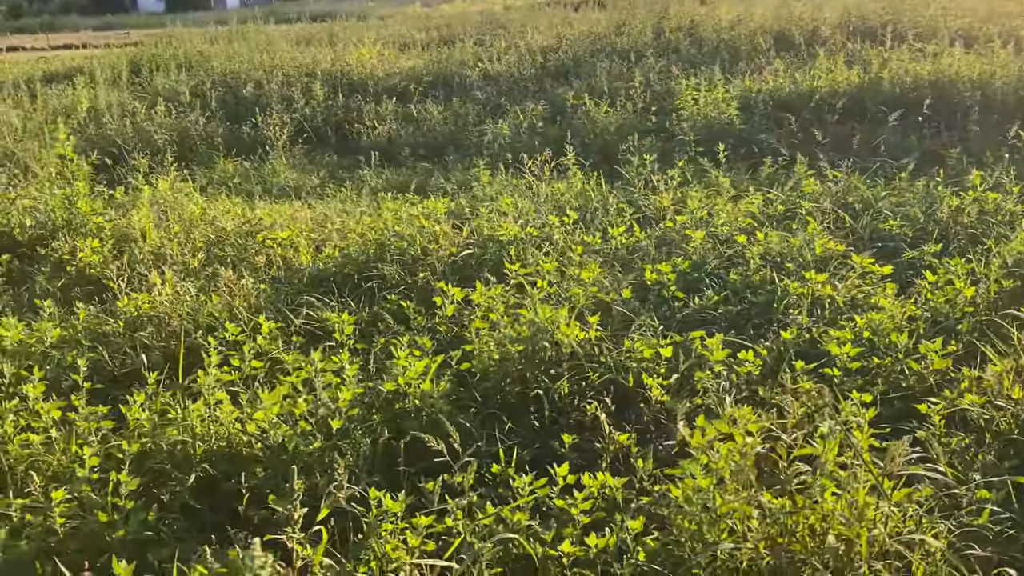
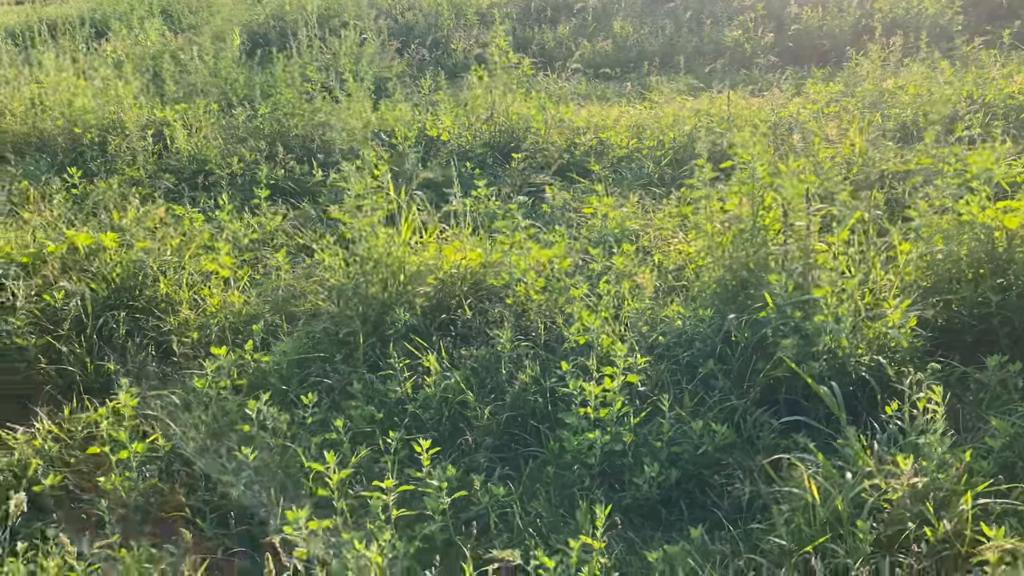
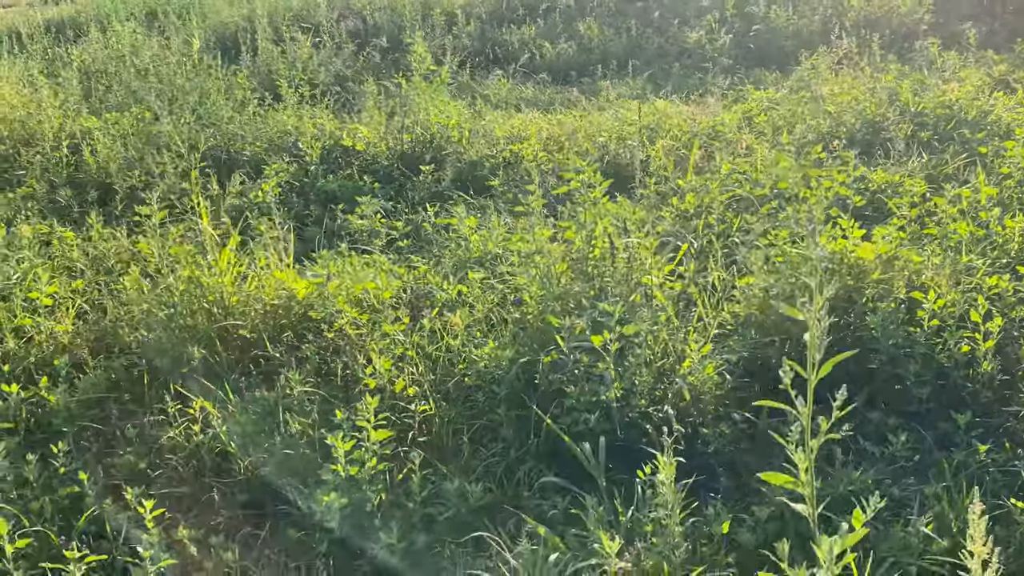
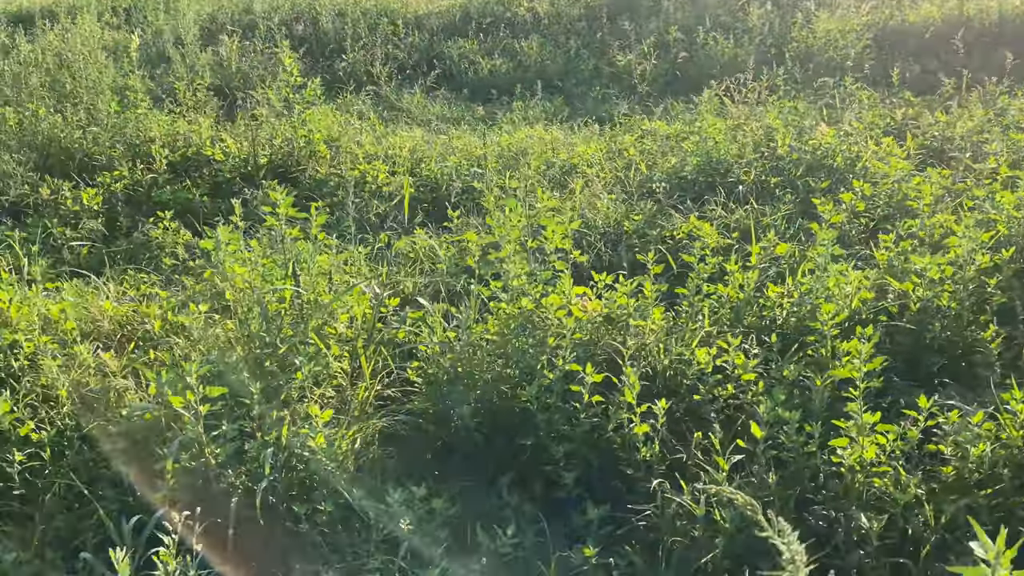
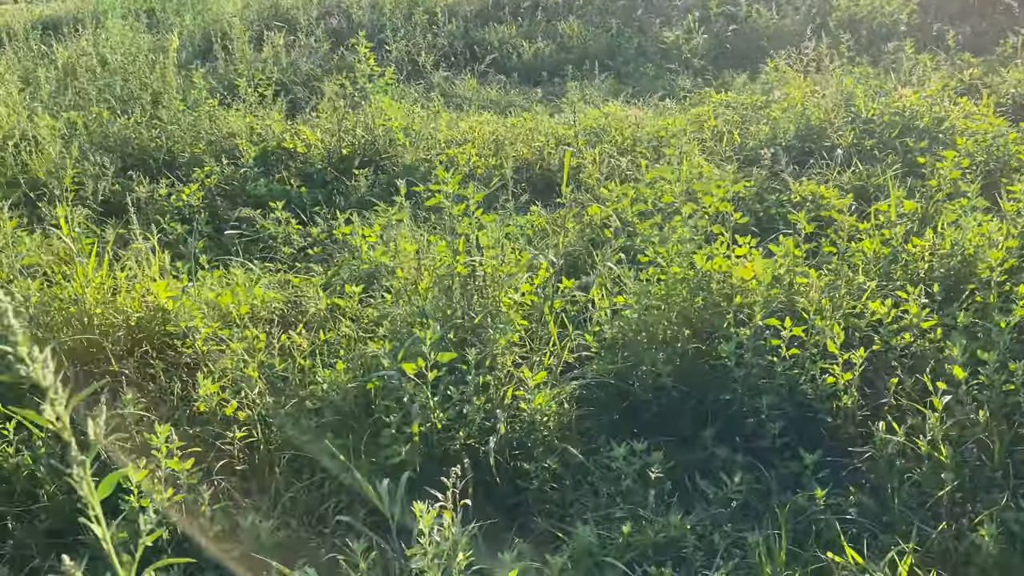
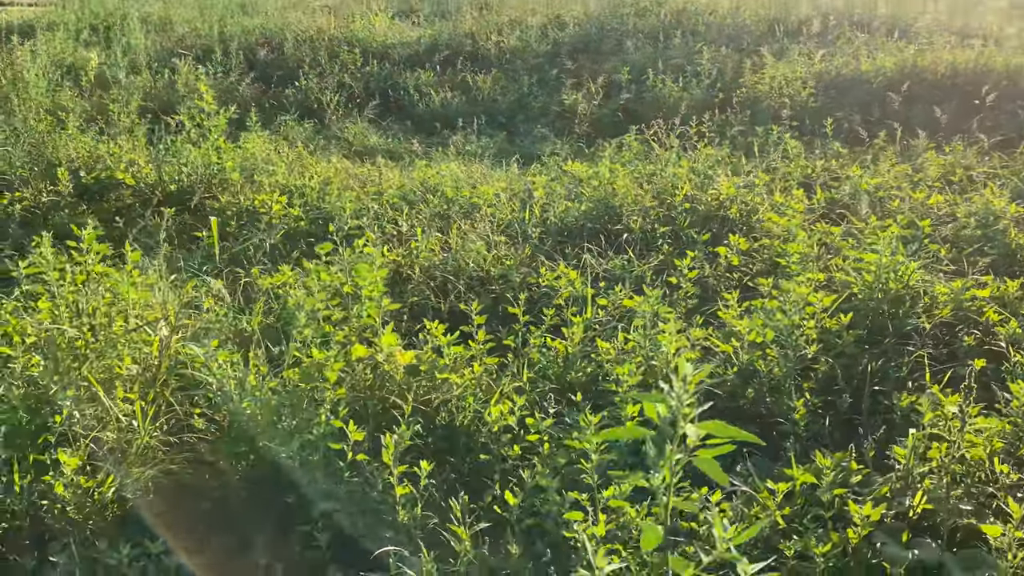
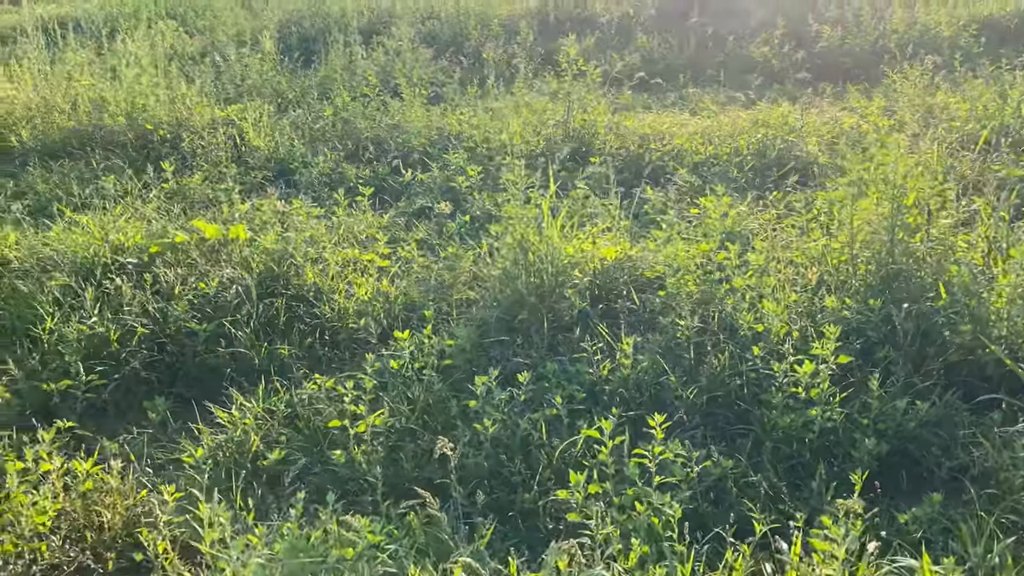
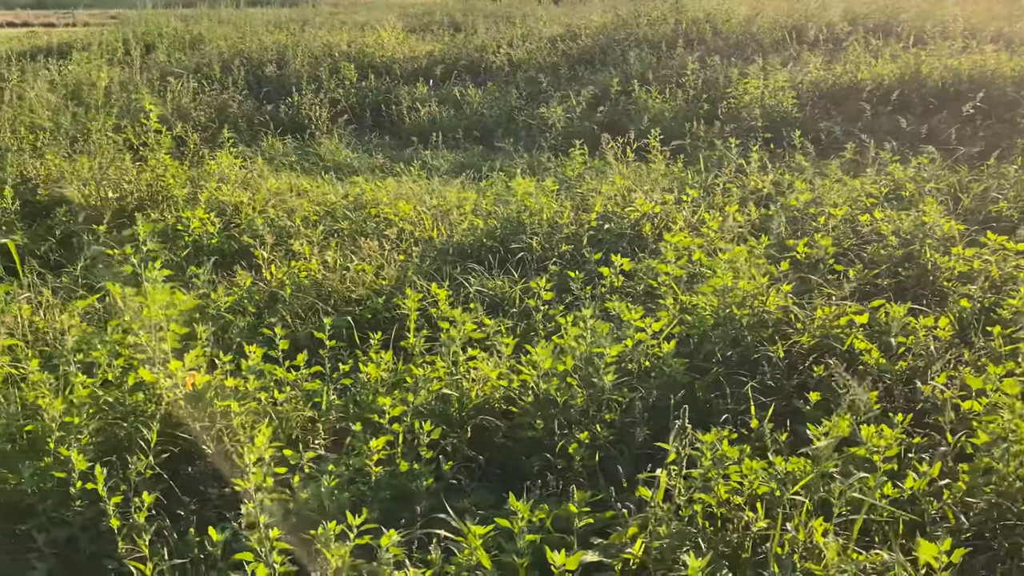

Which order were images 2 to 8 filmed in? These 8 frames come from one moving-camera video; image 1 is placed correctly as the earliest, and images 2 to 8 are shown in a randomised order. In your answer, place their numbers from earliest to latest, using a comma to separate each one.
8, 6, 4, 5, 3, 2, 7
